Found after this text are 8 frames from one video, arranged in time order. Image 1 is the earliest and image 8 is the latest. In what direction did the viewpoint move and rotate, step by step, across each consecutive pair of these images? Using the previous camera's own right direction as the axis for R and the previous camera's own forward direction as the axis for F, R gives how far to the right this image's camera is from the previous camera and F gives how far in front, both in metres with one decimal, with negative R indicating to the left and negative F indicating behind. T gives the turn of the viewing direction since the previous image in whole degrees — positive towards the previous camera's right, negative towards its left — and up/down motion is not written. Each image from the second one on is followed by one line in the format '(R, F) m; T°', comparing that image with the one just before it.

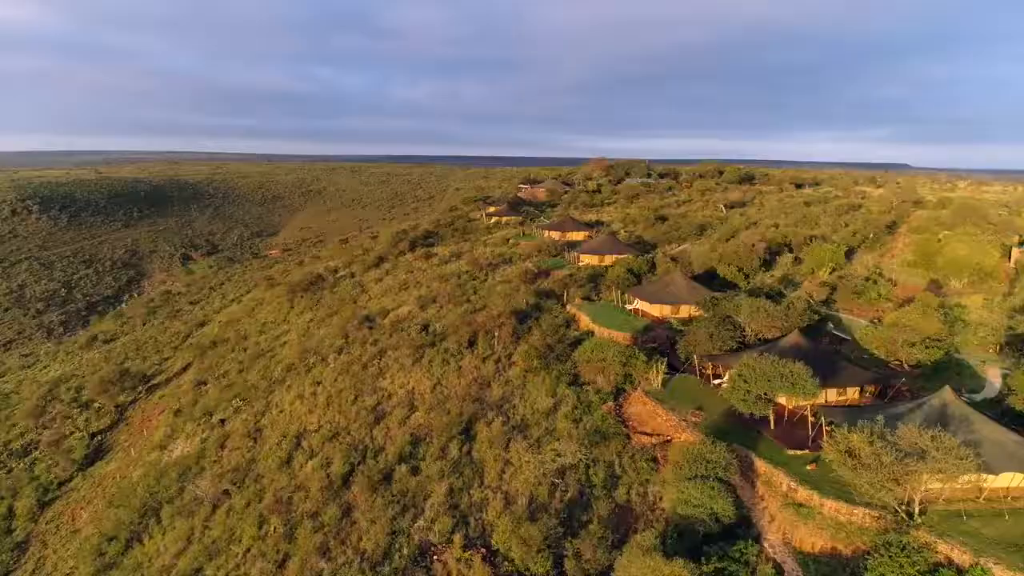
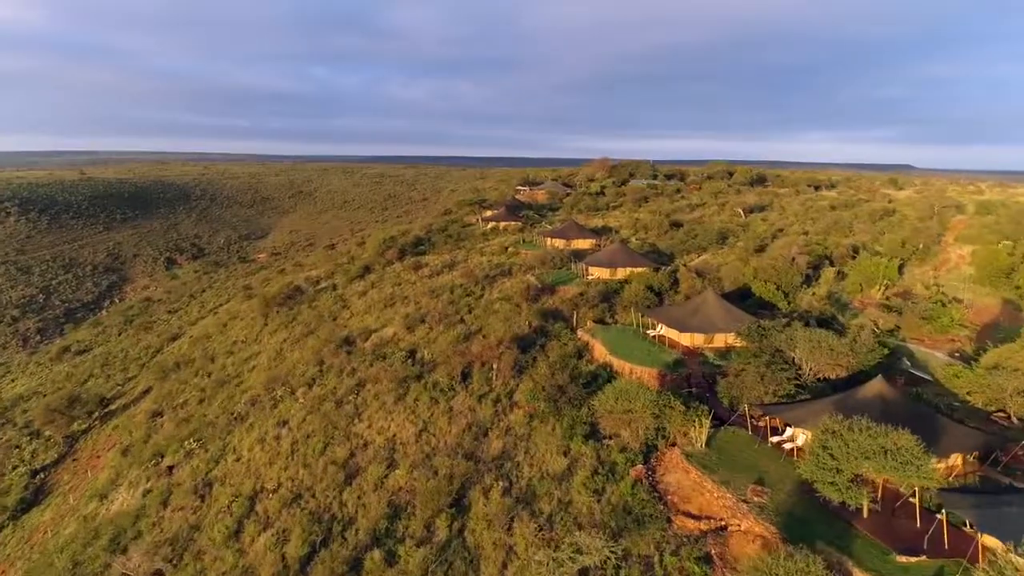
(-0.2, +4.6) m; 0°
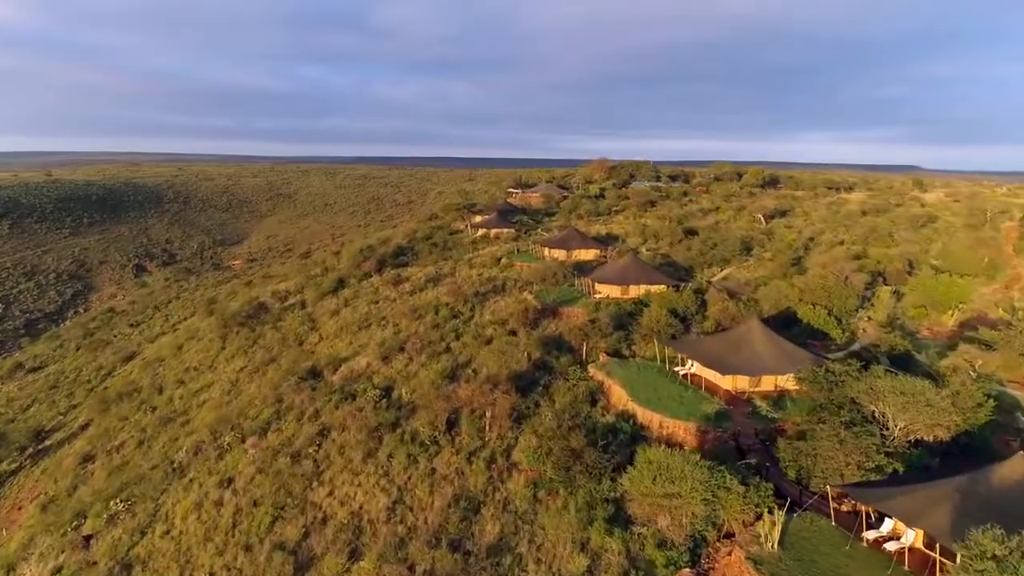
(-0.2, +4.6) m; +1°
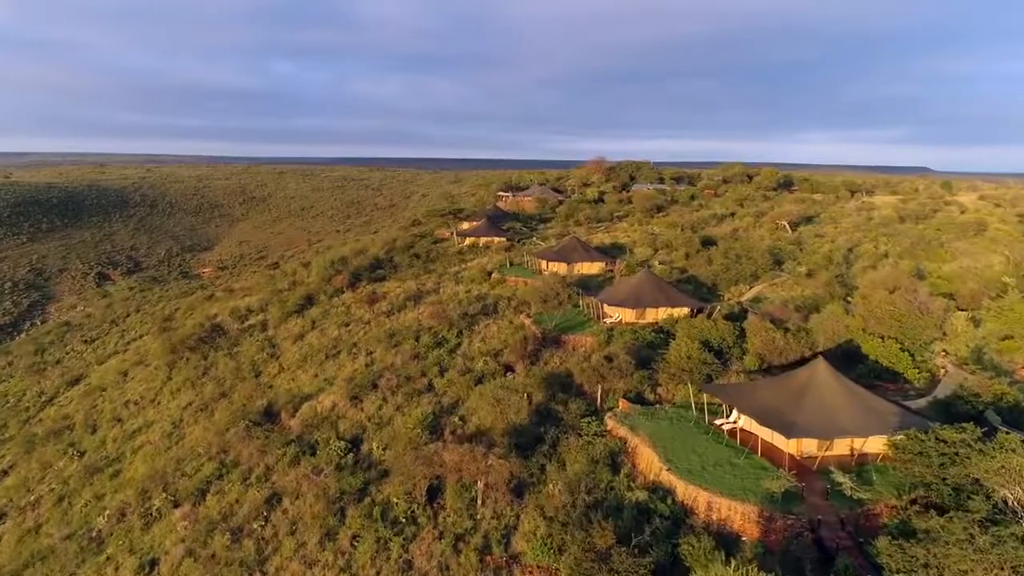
(-0.3, +4.3) m; +1°
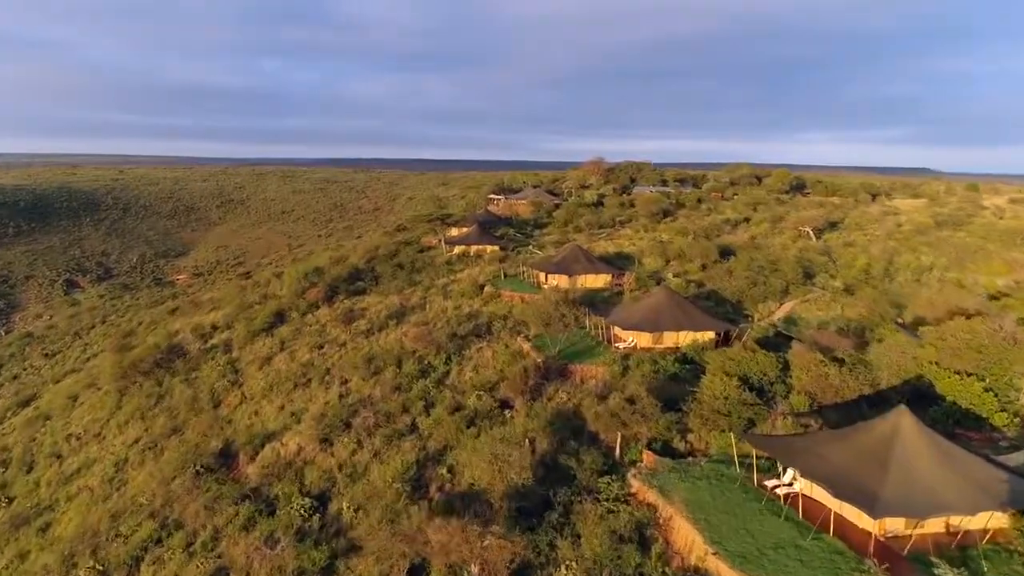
(-0.2, +3.2) m; +1°
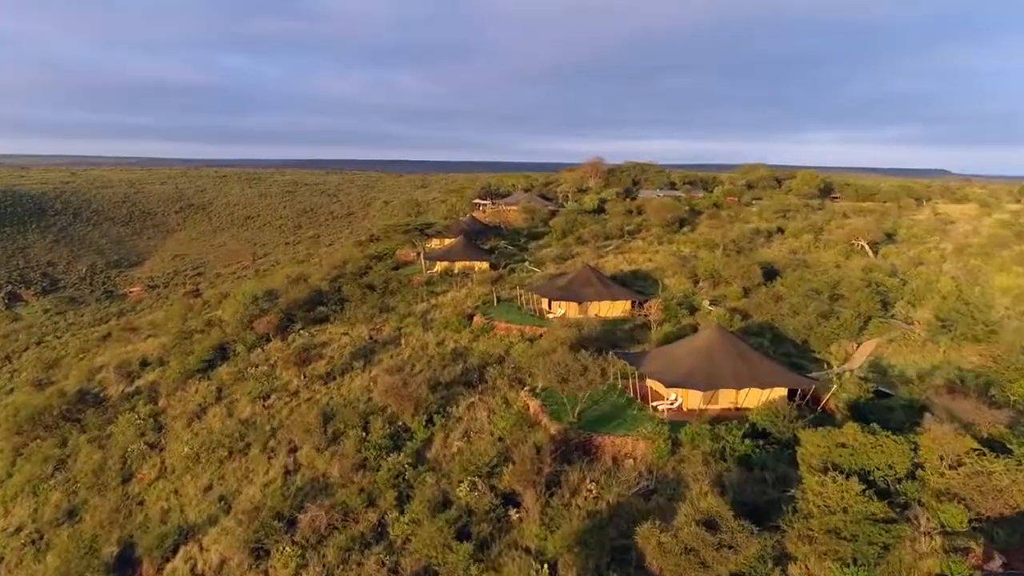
(-0.5, +5.0) m; +2°
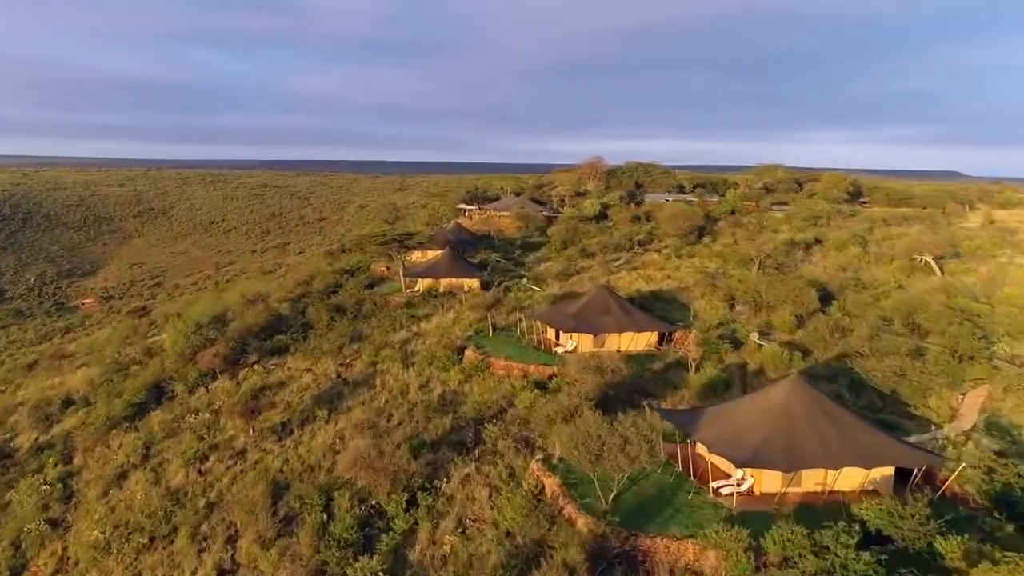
(-0.5, +3.9) m; +2°
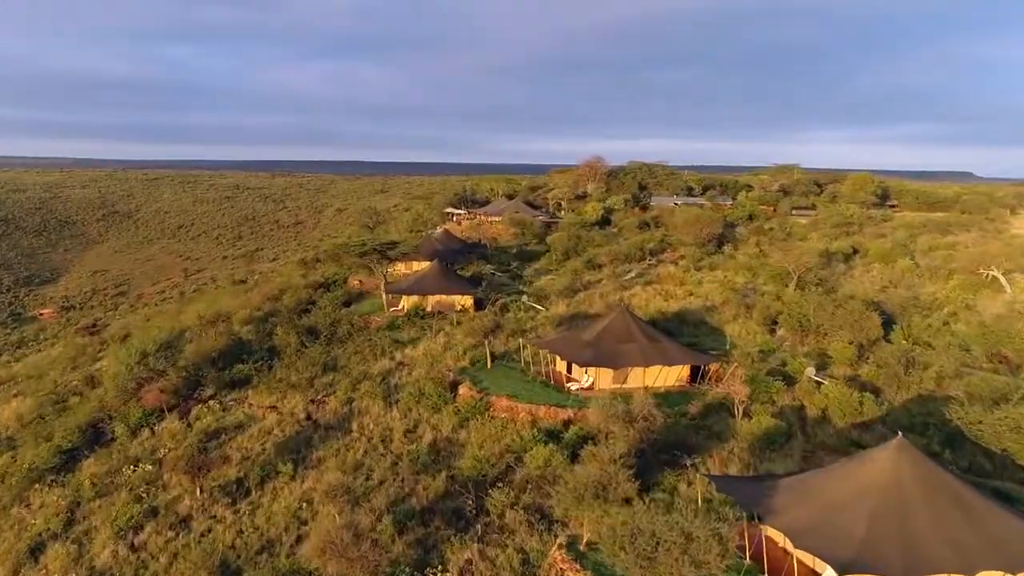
(-0.4, +2.8) m; +1°
